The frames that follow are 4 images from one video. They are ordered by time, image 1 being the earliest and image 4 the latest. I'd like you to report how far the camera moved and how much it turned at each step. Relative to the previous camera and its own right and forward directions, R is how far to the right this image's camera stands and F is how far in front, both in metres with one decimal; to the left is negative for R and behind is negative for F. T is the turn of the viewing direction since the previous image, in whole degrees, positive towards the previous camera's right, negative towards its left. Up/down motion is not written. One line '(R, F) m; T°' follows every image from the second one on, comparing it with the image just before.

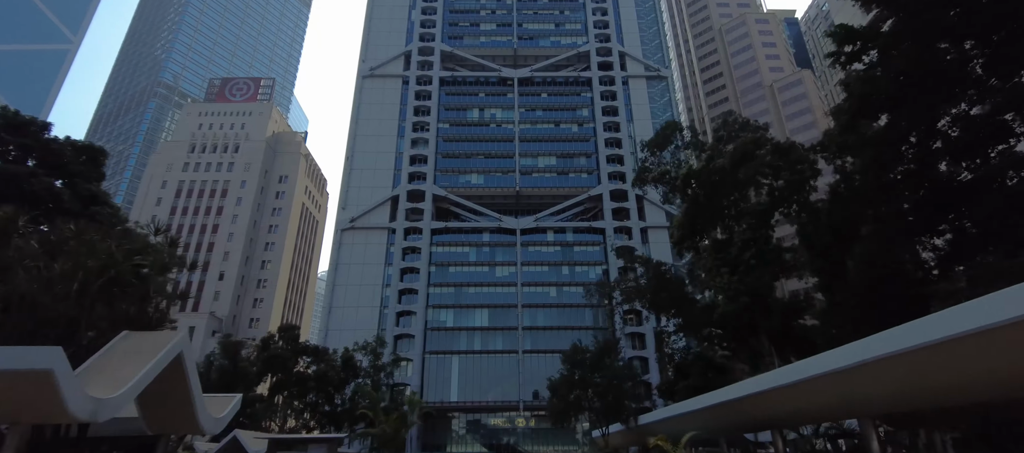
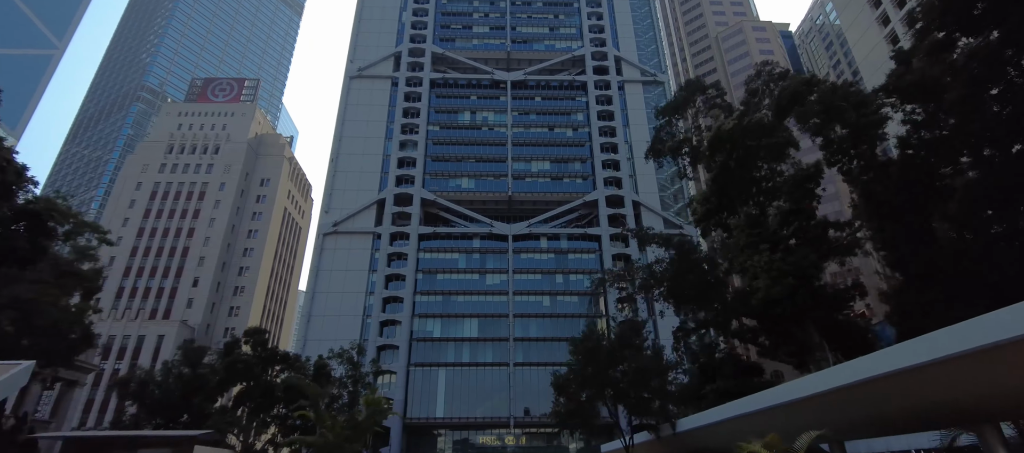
(0.0, +3.5) m; +1°
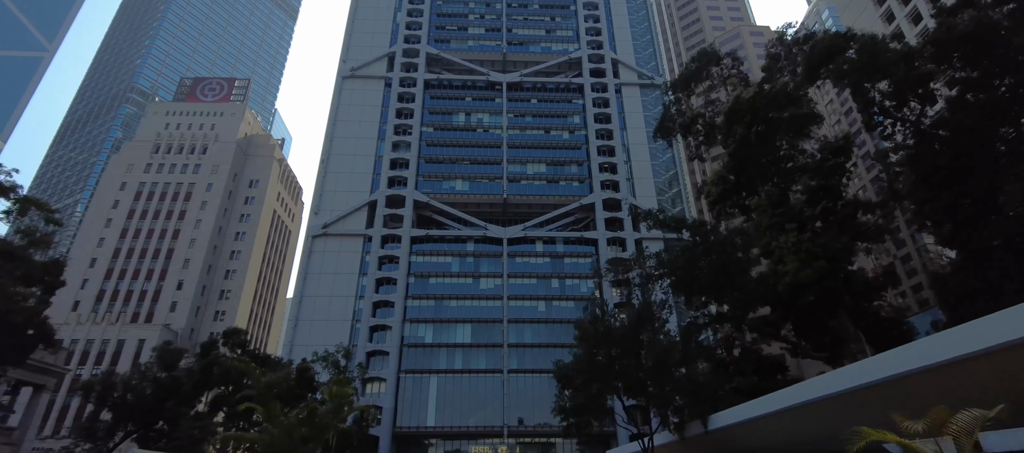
(0.0, +1.8) m; +1°
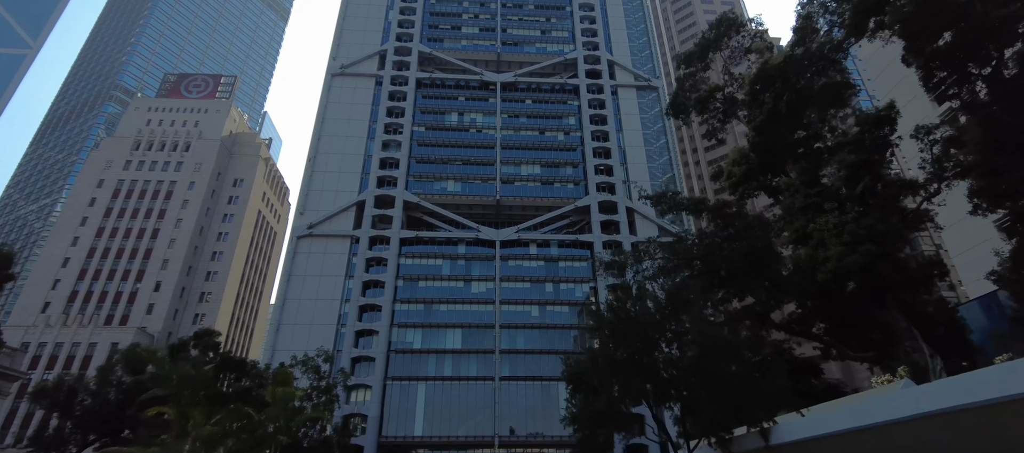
(-0.2, +2.2) m; +1°
